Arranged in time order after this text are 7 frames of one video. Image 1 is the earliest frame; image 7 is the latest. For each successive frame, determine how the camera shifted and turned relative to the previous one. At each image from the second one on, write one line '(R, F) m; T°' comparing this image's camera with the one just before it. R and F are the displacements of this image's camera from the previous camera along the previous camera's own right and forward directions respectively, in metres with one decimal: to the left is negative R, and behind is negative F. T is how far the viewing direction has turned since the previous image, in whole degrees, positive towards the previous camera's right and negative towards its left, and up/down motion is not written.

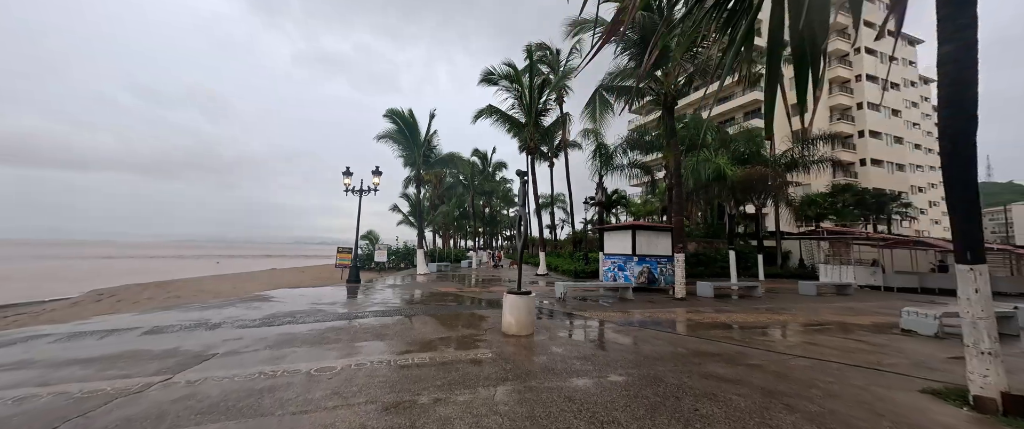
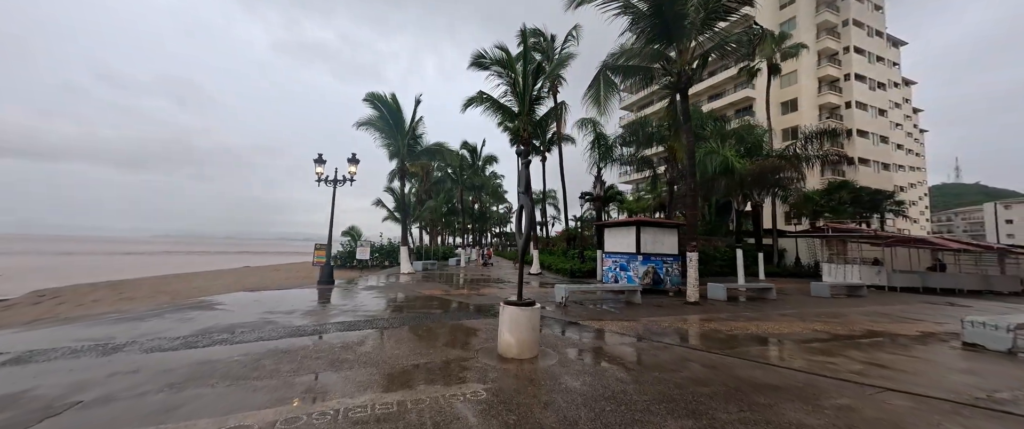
(-0.1, +1.3) m; +2°
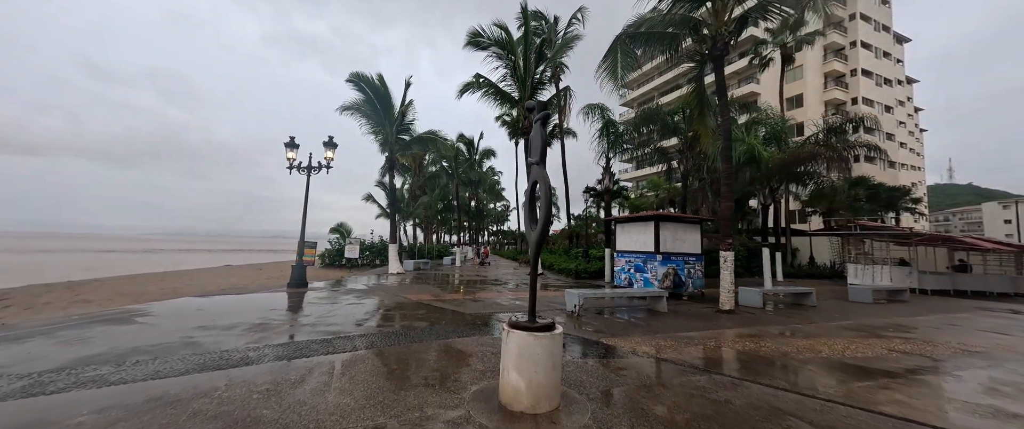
(-0.1, +1.6) m; 0°
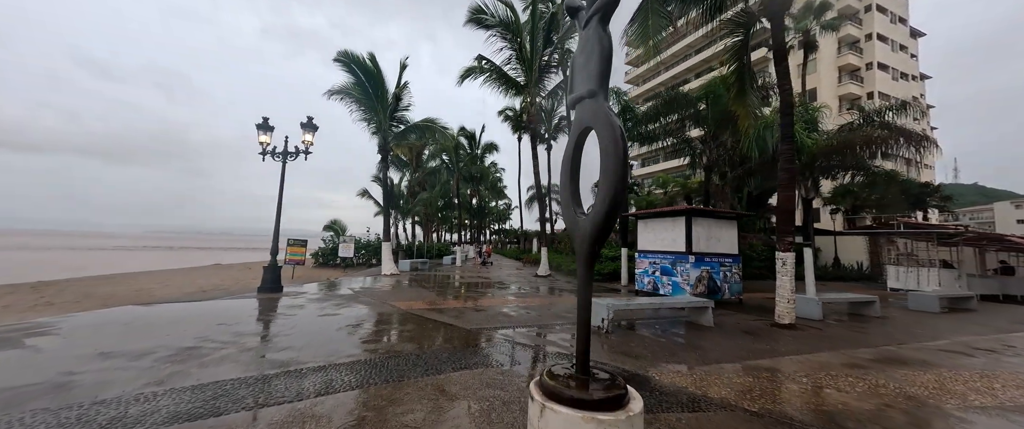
(-0.2, +1.5) m; 0°
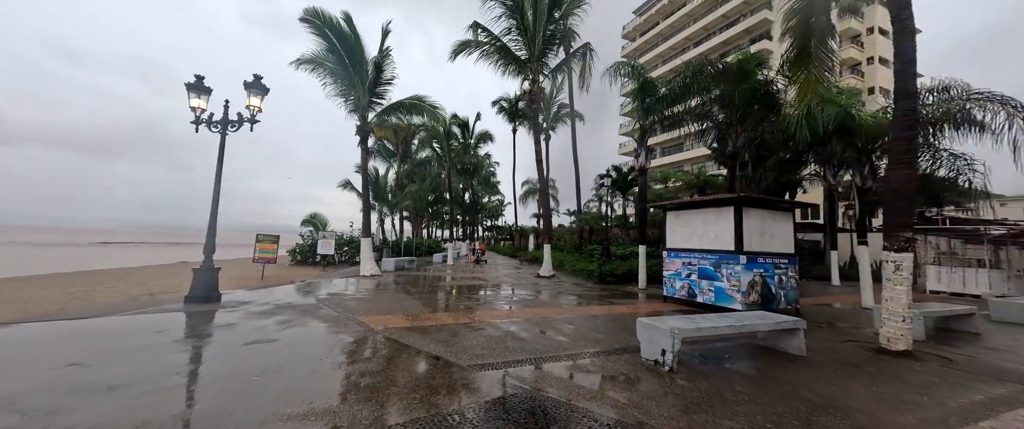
(-0.3, +2.0) m; +1°
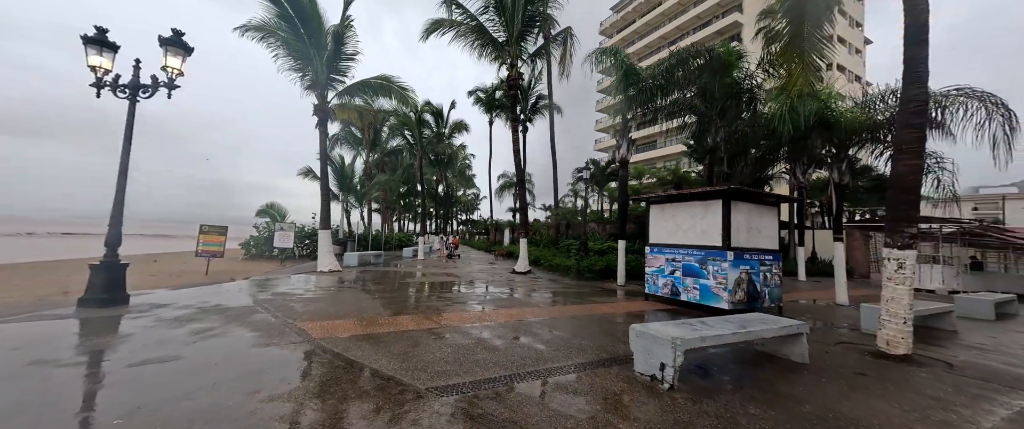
(0.0, +0.8) m; +4°
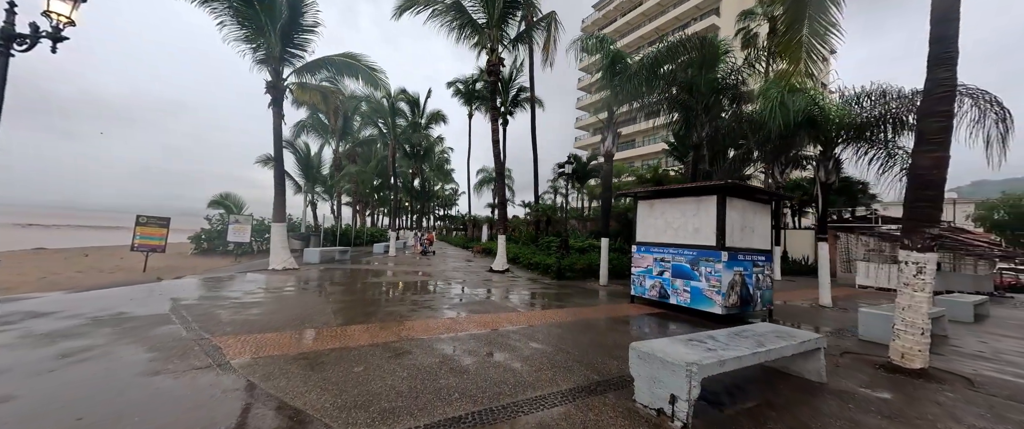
(0.0, +0.8) m; +4°
